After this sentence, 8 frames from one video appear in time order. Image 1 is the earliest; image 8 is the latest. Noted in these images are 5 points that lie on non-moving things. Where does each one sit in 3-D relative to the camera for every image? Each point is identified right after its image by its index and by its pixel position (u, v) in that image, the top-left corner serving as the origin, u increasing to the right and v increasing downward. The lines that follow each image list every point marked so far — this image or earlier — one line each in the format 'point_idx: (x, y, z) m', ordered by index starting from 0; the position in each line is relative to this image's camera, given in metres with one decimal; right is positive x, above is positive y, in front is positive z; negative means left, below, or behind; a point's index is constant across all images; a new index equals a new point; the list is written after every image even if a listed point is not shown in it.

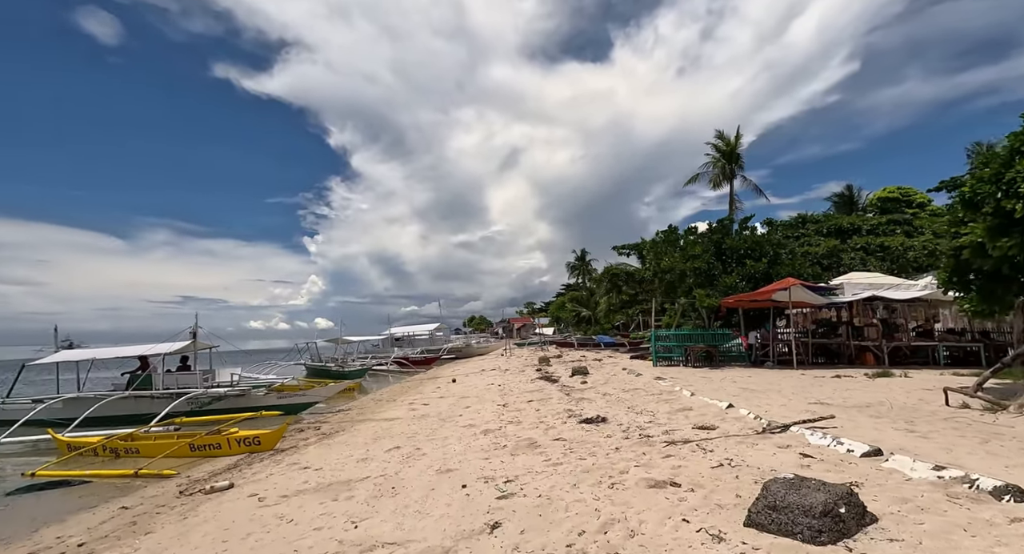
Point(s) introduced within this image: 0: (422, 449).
0: (-1.8, -3.5, +9.6) m
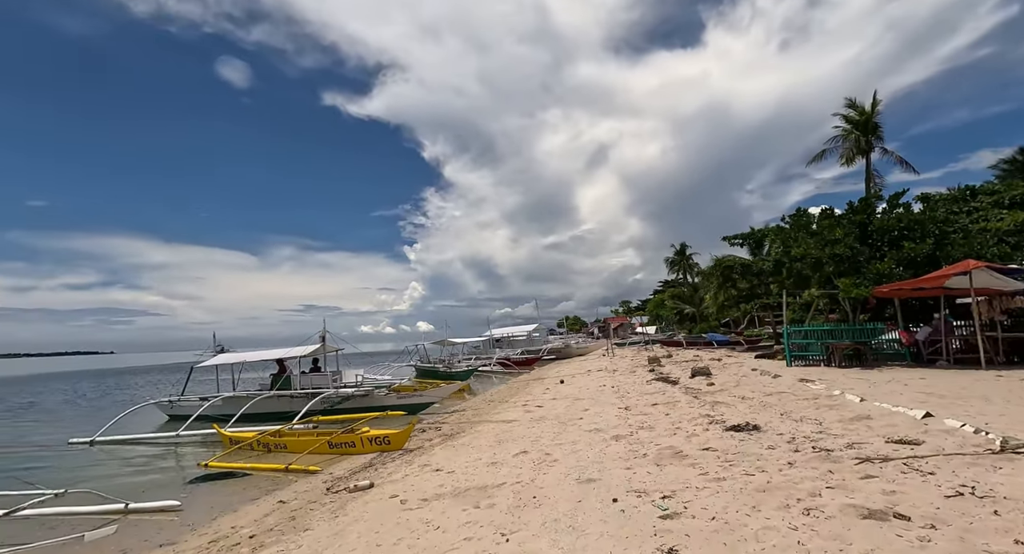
0: (+0.8, -3.5, +9.2) m
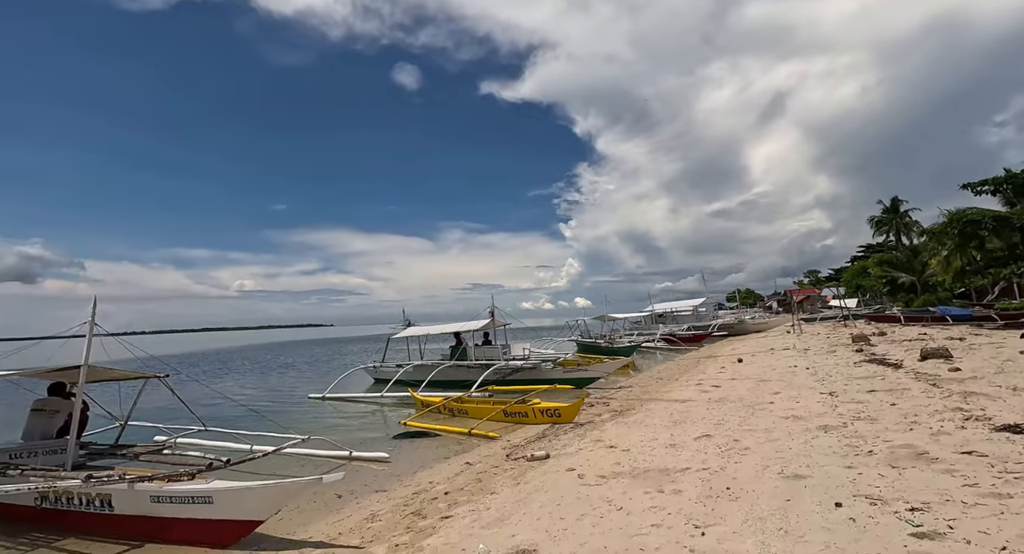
0: (+4.0, -2.9, +8.3) m
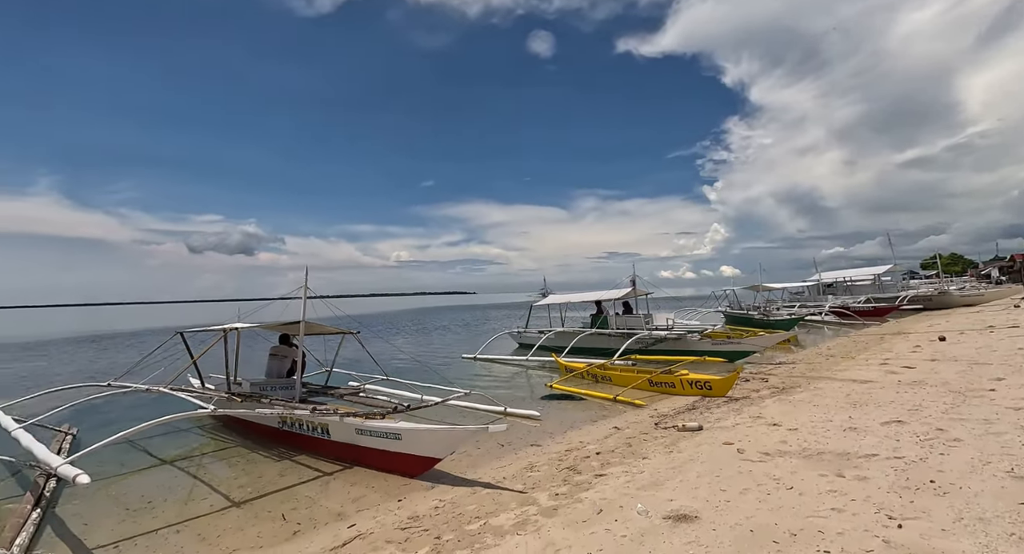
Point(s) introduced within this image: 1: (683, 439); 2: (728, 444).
0: (+6.5, -2.3, +7.0) m
1: (+3.1, -2.9, +8.5) m
2: (+3.5, -2.7, +7.7) m
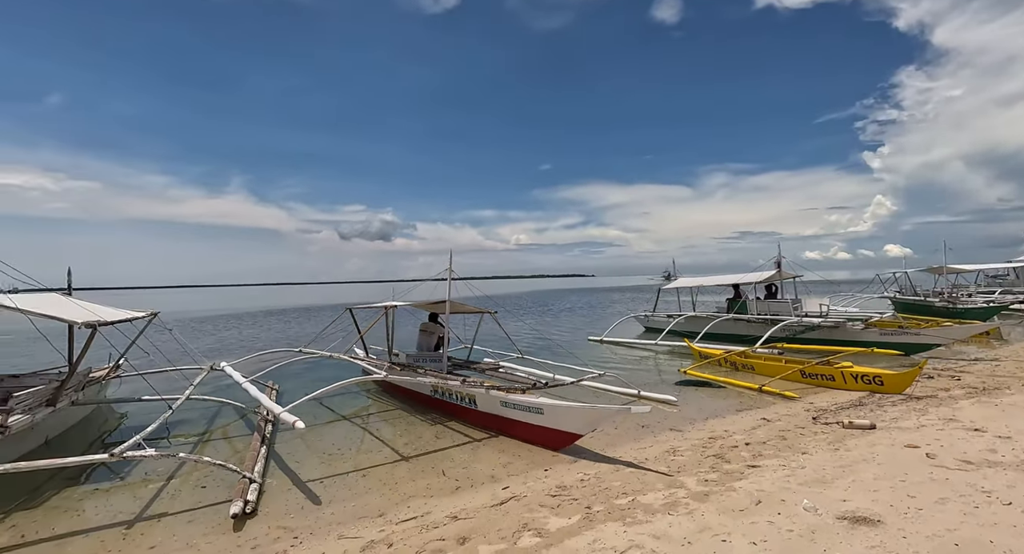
0: (+8.4, -2.0, +5.3) m
1: (+5.5, -2.6, +7.7) m
2: (+5.7, -2.4, +6.7) m
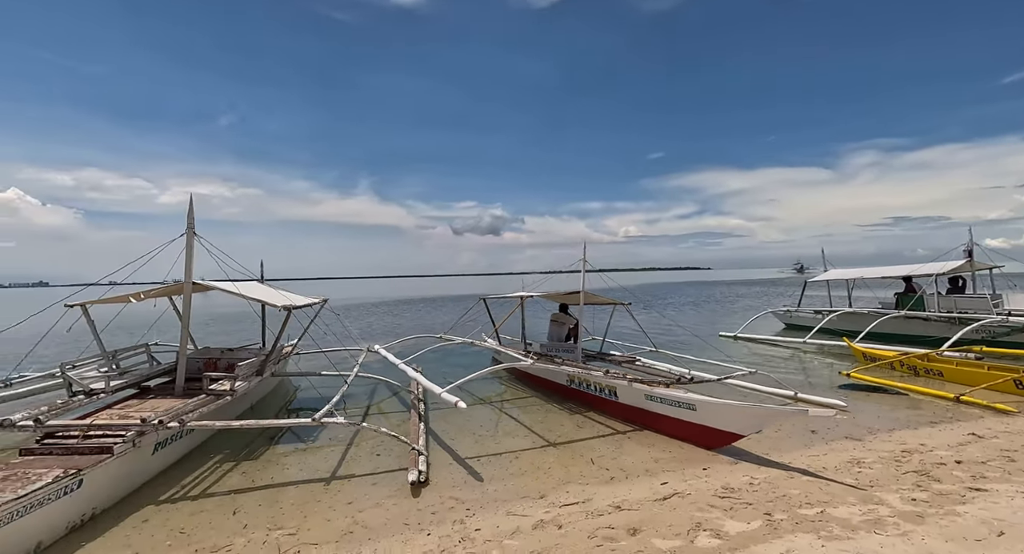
0: (+10.0, -1.9, +3.0) m
1: (+7.8, -2.4, +6.0) m
2: (+7.8, -2.3, +5.0) m
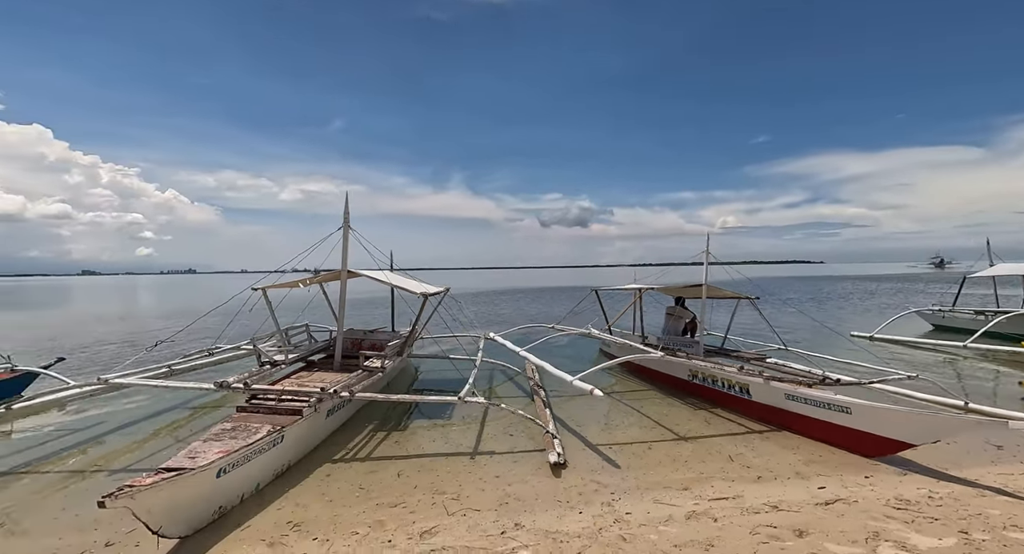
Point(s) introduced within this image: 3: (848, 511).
0: (+11.1, -1.9, +1.1) m
1: (+9.4, -2.3, +4.4) m
2: (+9.2, -2.2, +3.5) m
3: (+3.7, -2.6, +5.2) m
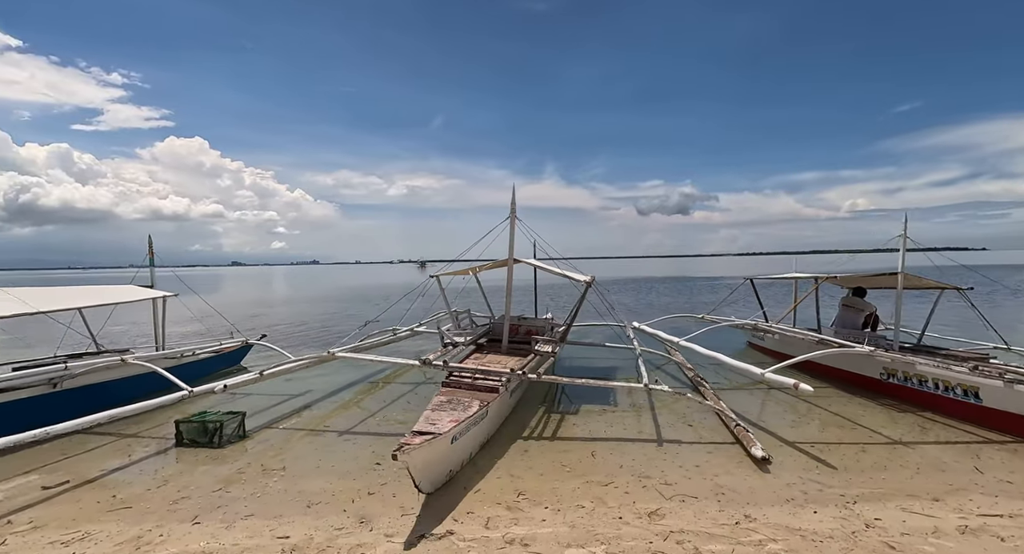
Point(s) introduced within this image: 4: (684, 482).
0: (+12.1, -1.7, -1.7) m
1: (+11.3, -2.1, +2.0) m
2: (+10.9, -2.0, +1.1) m
3: (+5.9, -2.3, +4.0) m
4: (+2.0, -2.4, +5.4) m
